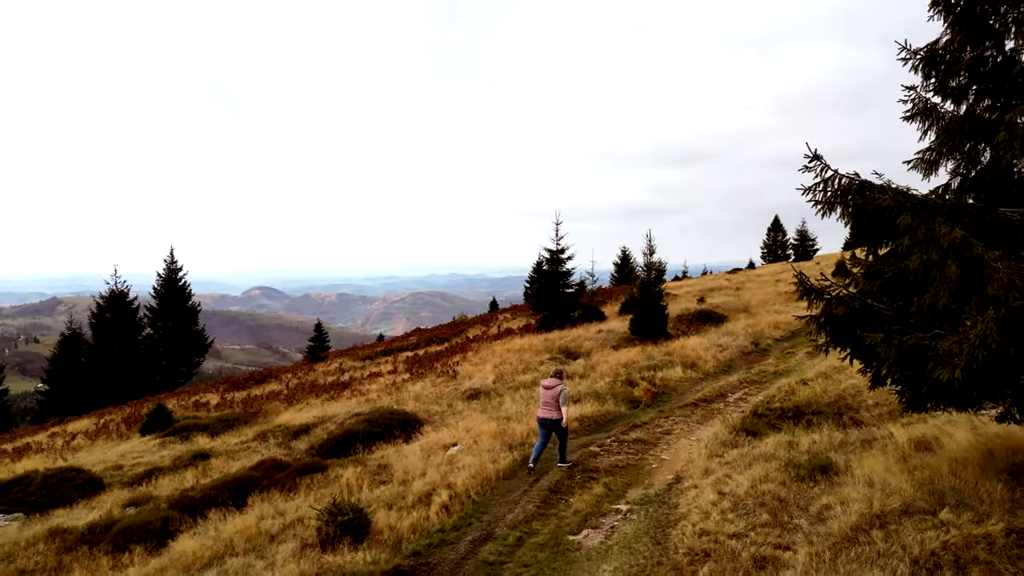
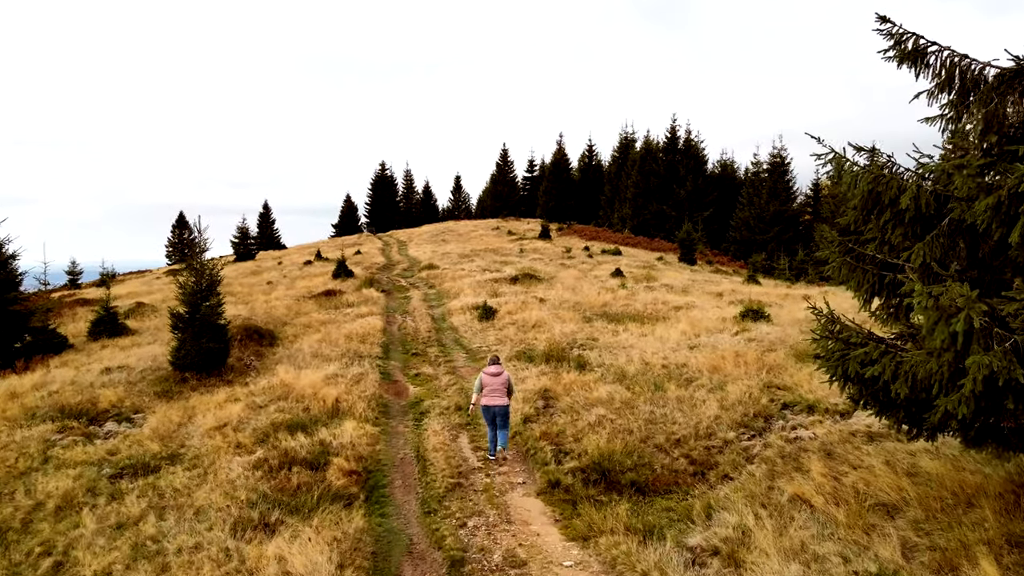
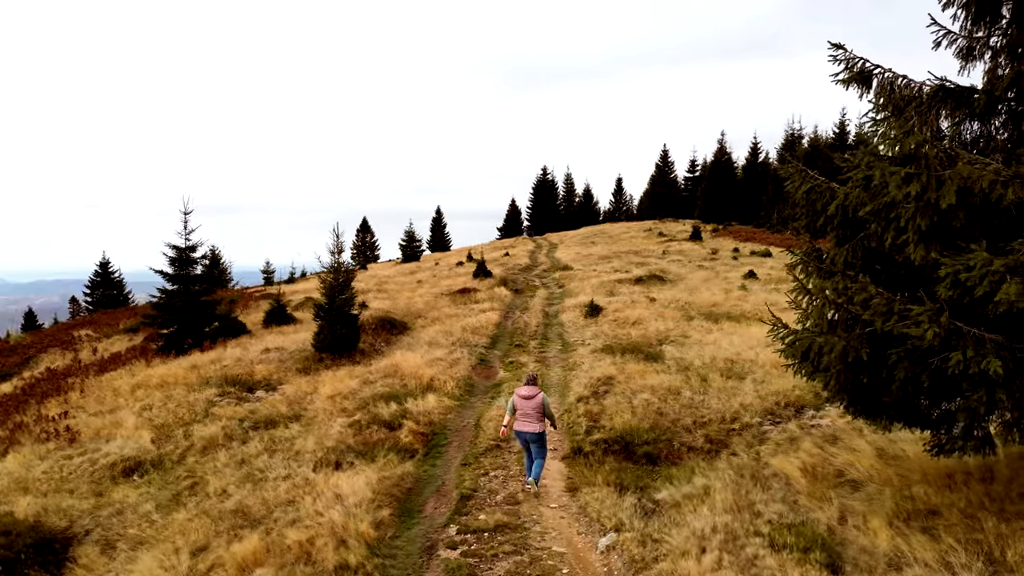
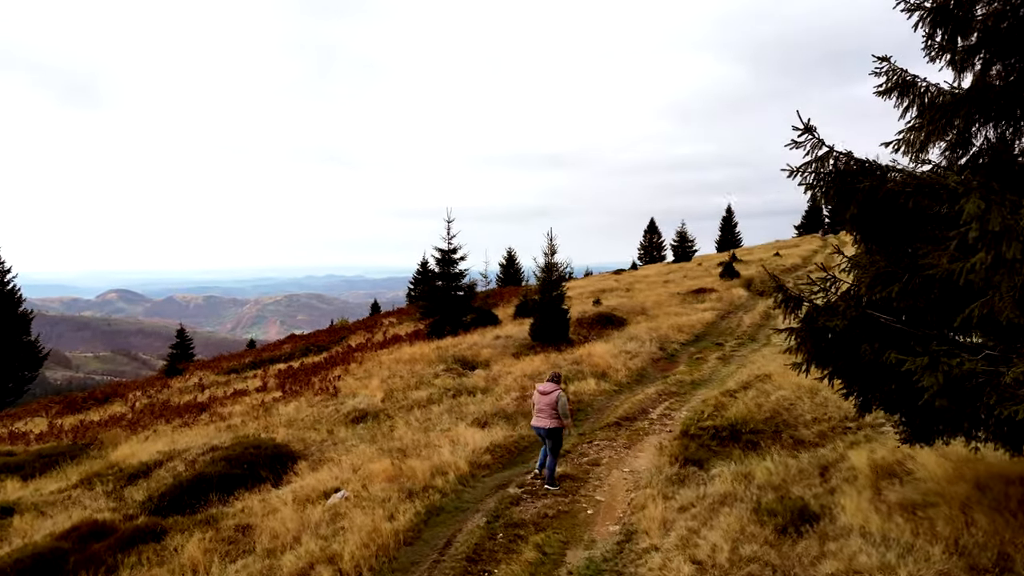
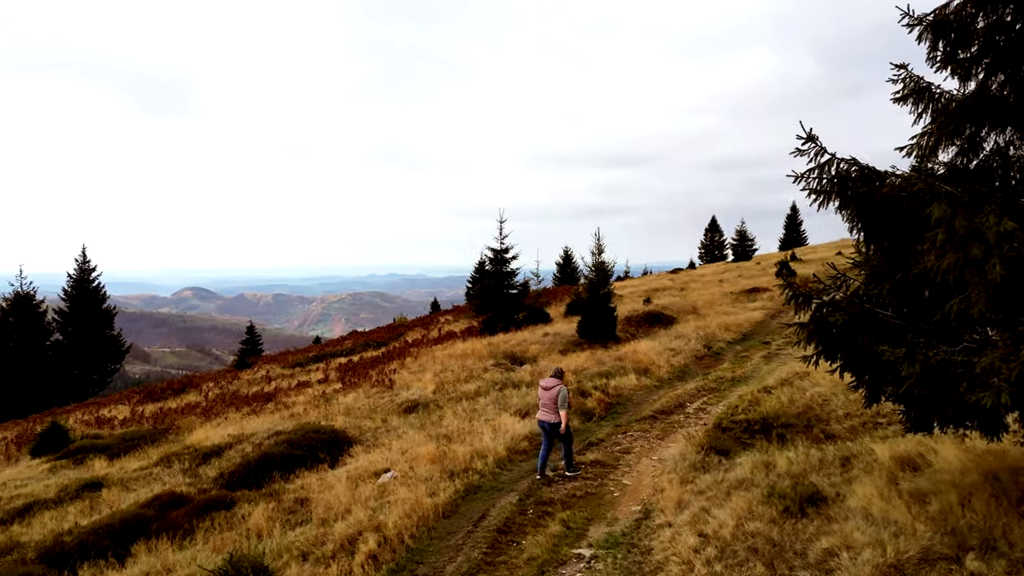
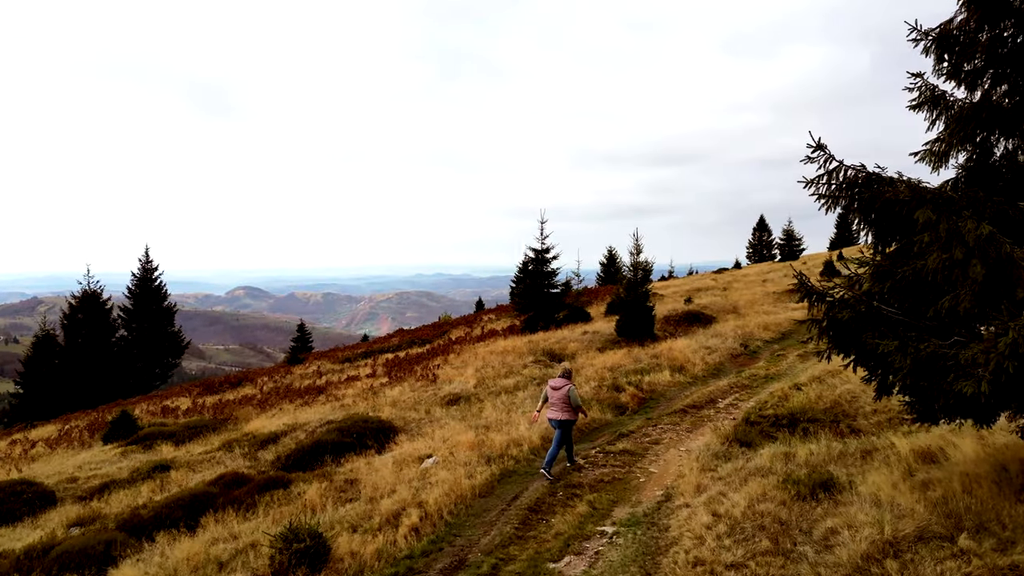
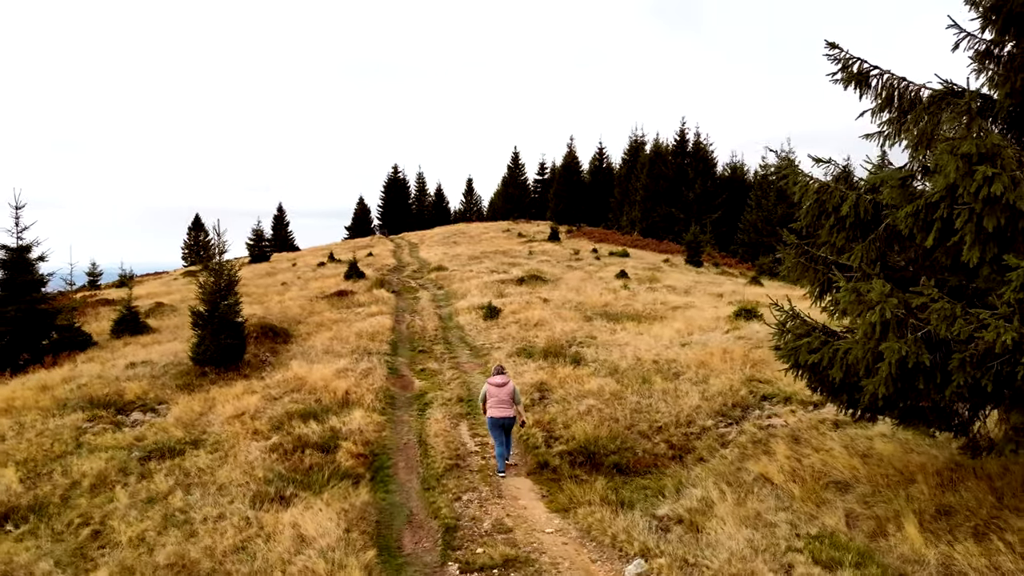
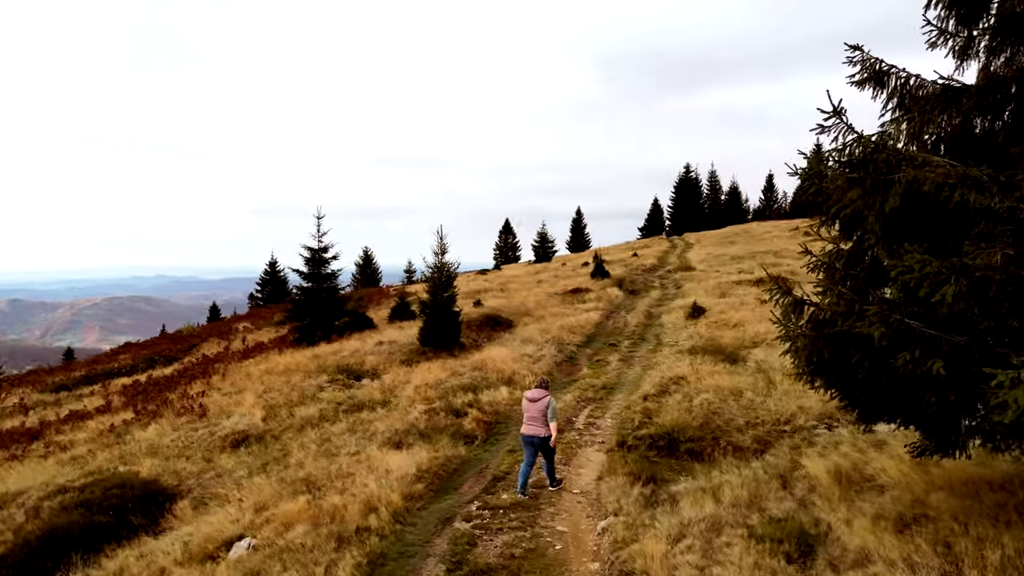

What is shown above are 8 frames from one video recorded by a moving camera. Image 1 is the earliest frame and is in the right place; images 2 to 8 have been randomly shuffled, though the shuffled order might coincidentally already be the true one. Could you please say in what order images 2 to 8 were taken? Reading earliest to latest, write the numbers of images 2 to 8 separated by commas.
6, 5, 4, 8, 3, 7, 2
